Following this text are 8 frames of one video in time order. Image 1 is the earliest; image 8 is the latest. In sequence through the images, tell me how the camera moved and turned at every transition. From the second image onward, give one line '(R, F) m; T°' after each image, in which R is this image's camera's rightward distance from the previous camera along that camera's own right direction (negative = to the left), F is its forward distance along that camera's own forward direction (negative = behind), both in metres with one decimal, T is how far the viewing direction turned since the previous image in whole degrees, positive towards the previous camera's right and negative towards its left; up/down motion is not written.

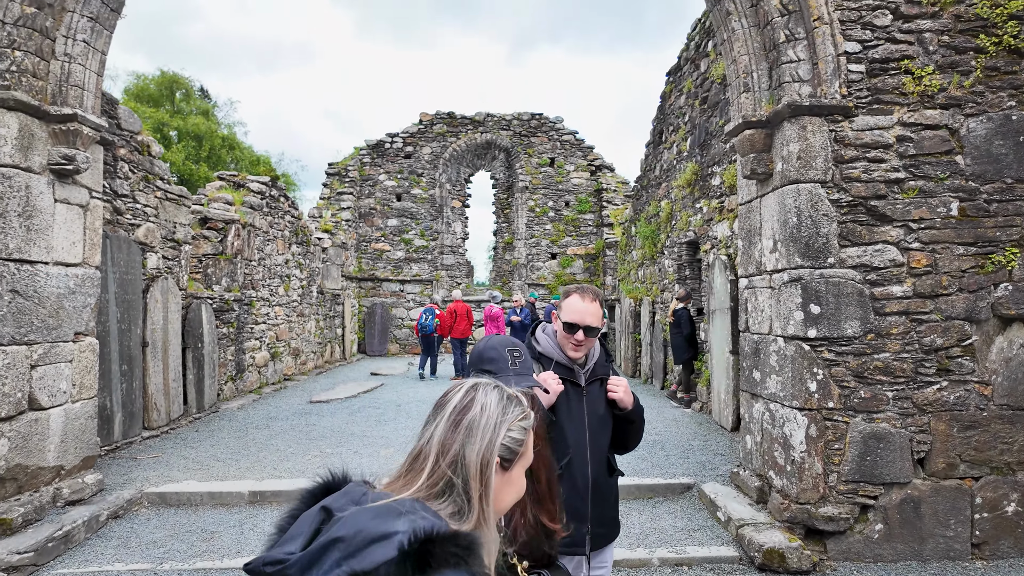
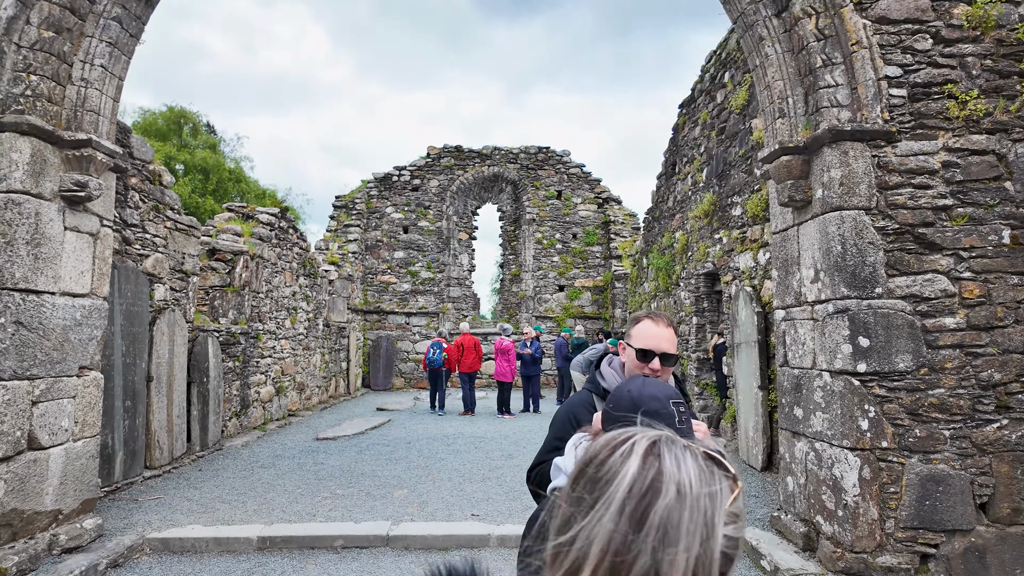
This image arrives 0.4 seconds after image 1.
(-0.2, +0.2) m; 0°
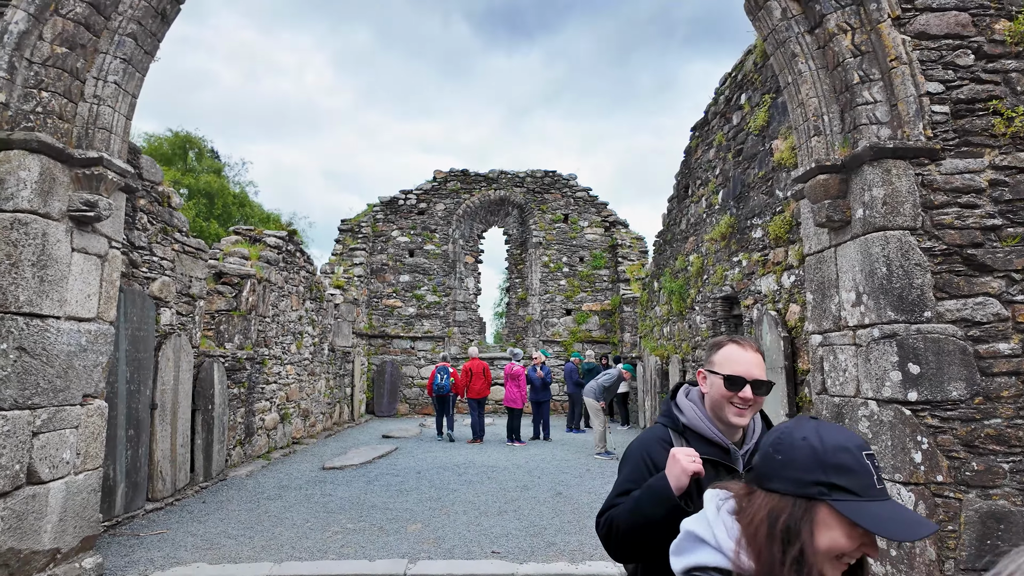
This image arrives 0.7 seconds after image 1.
(-0.1, +0.1) m; 0°
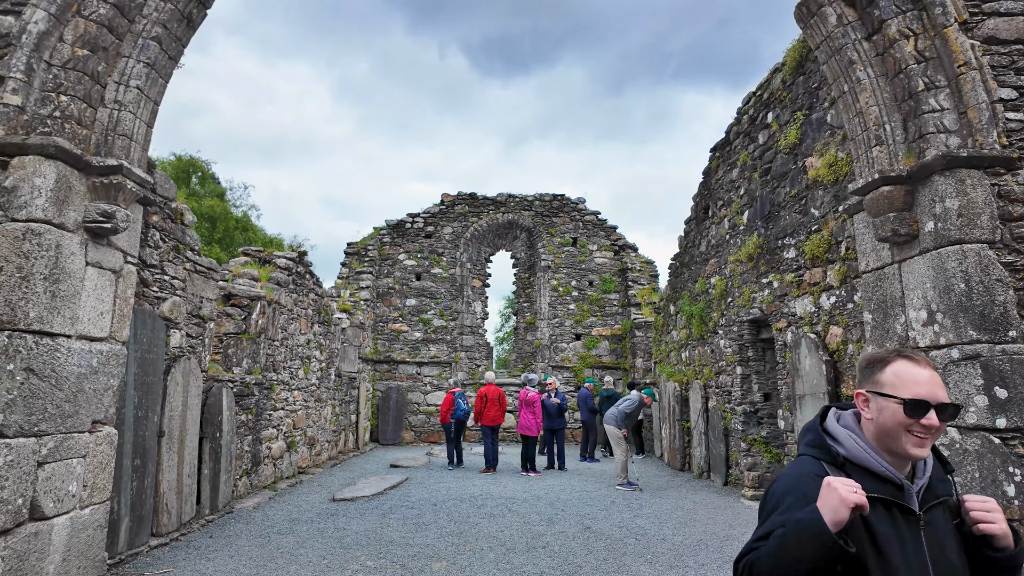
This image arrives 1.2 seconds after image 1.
(-0.3, +0.2) m; 0°
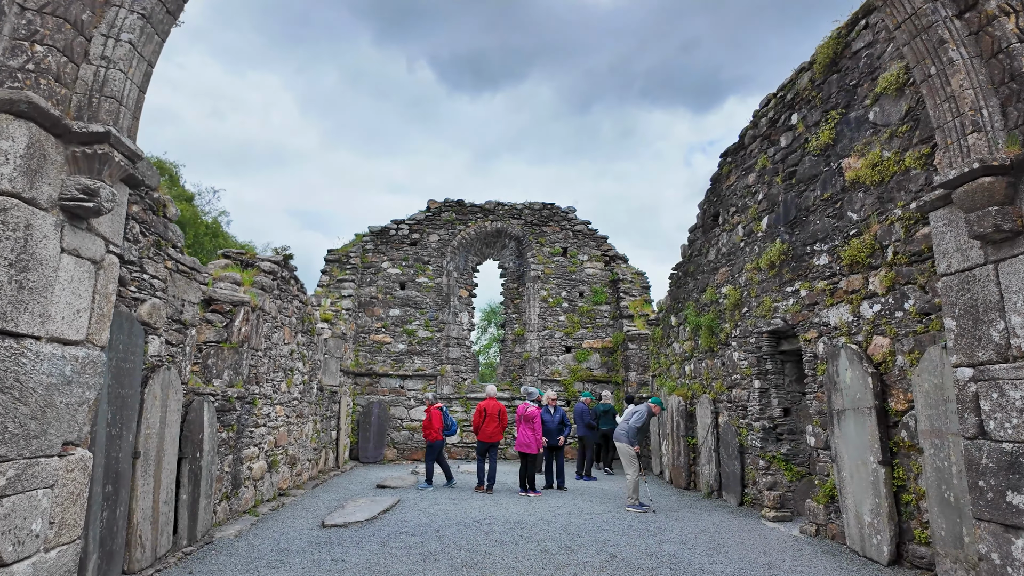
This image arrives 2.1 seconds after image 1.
(-0.4, +0.4) m; +3°
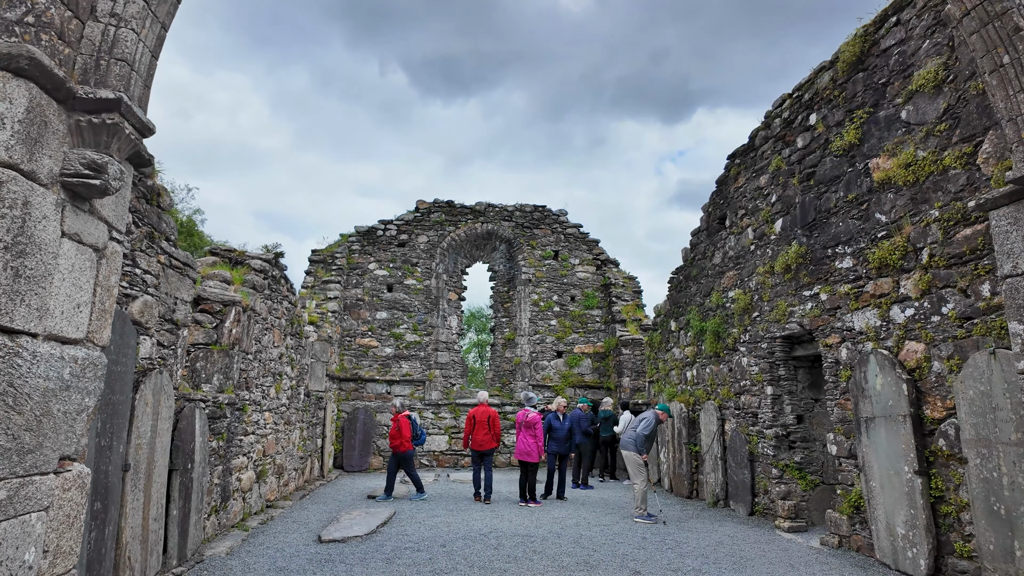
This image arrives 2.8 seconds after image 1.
(-0.4, +0.3) m; +3°
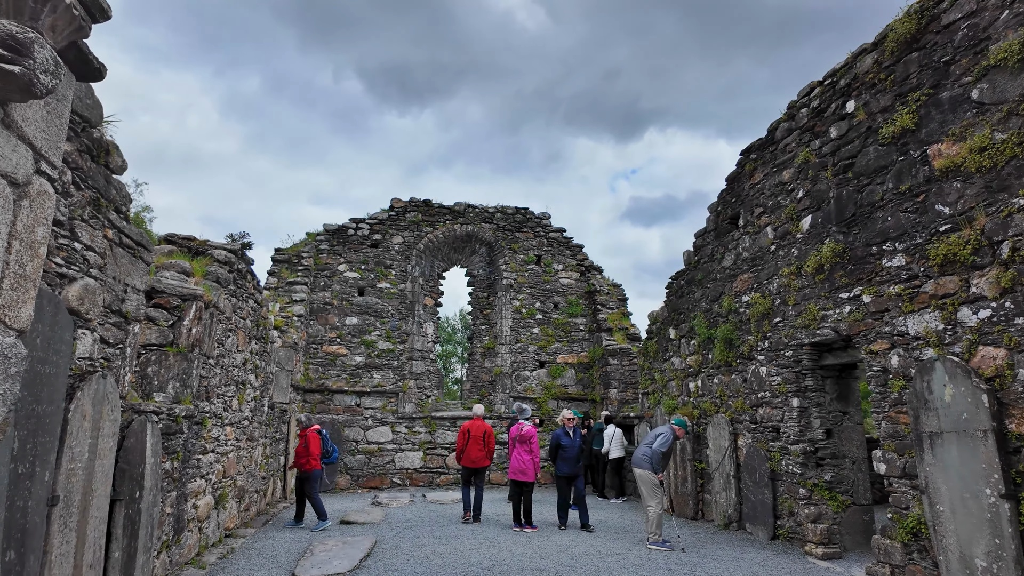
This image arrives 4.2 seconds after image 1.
(-0.4, +0.7) m; +4°
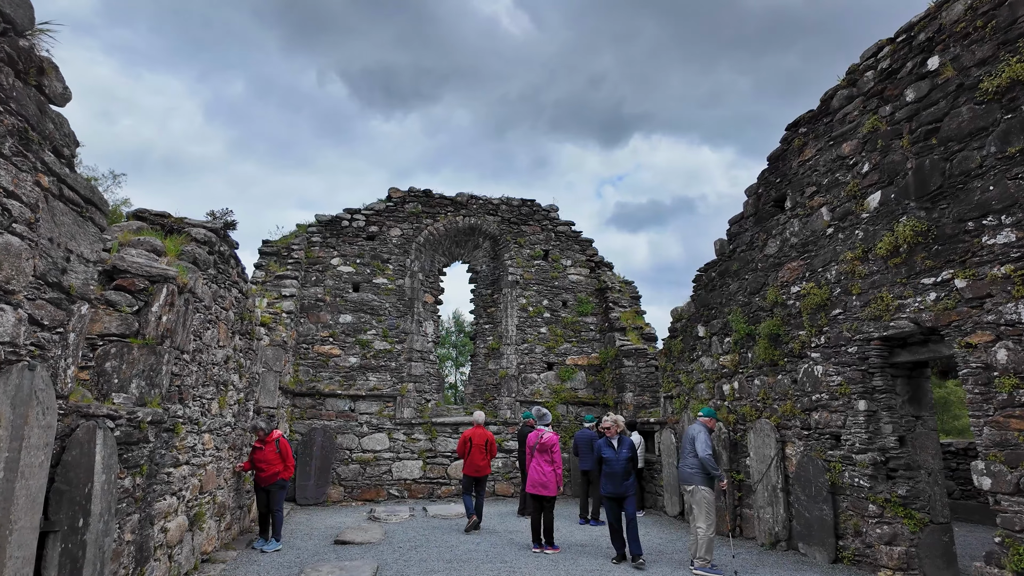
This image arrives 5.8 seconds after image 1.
(-0.3, +0.8) m; +1°
